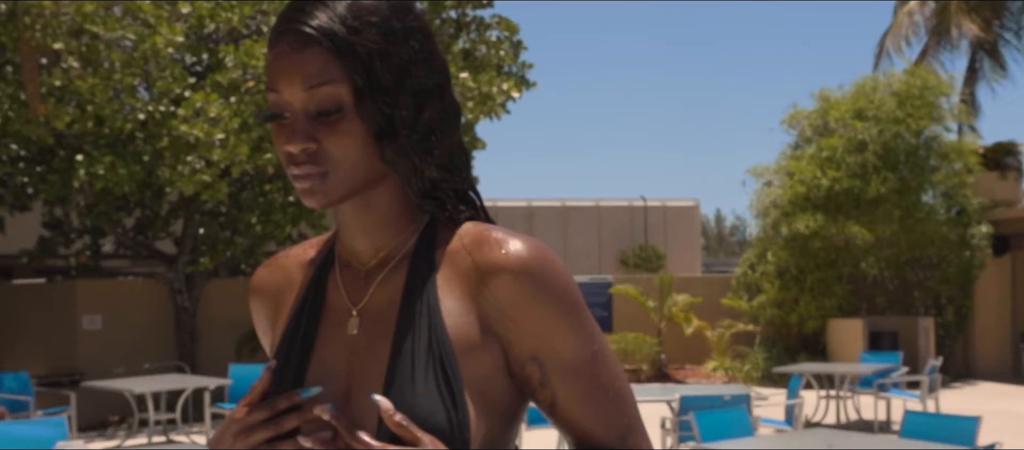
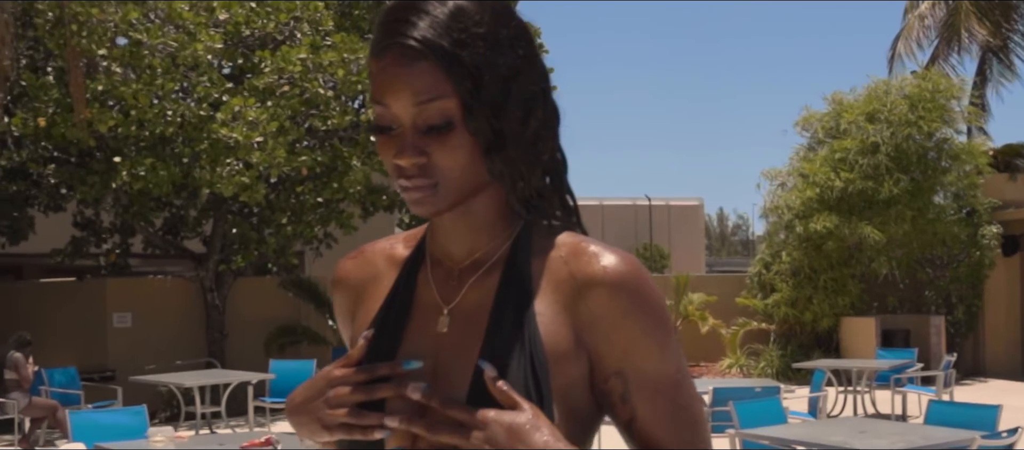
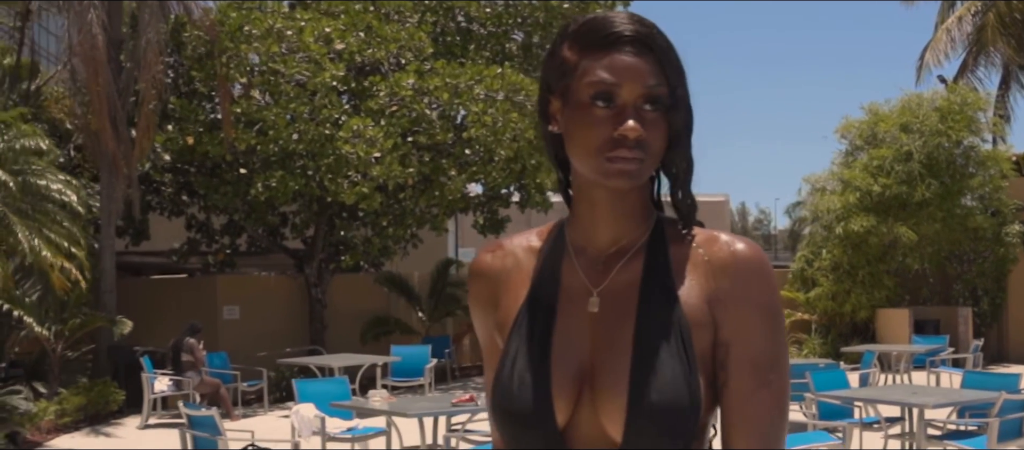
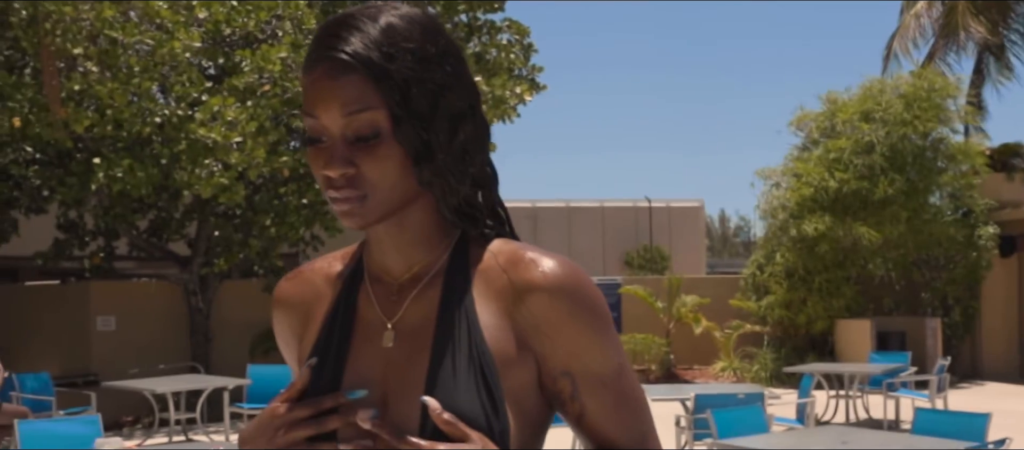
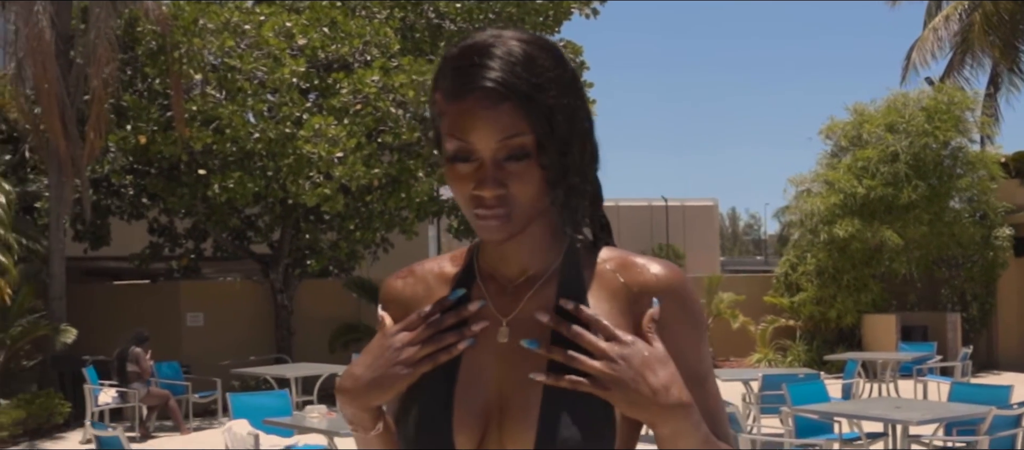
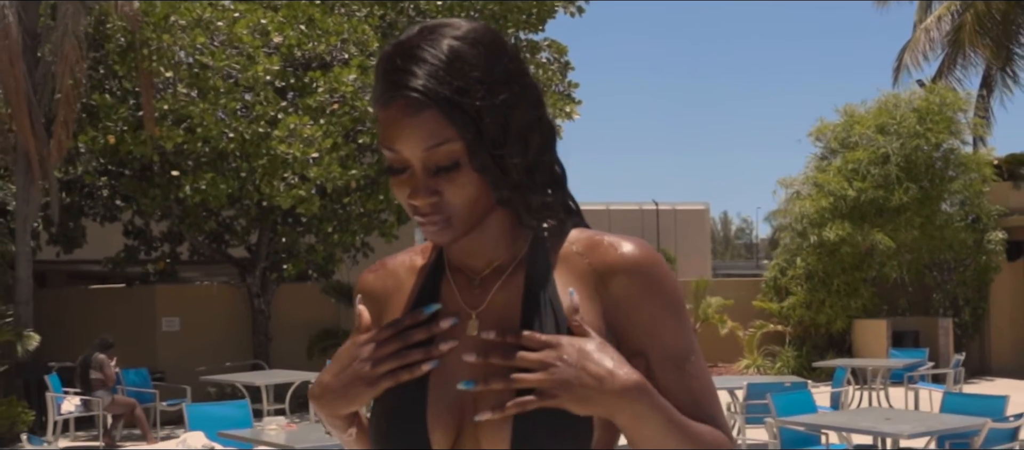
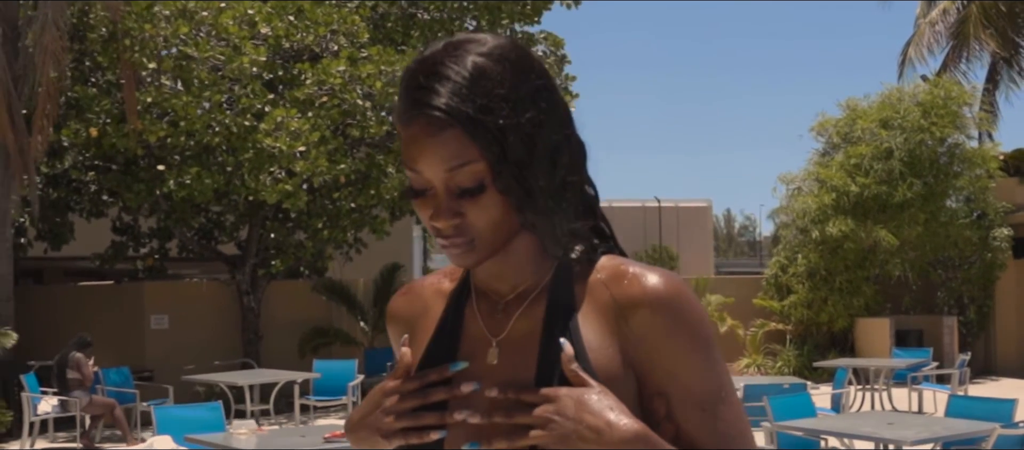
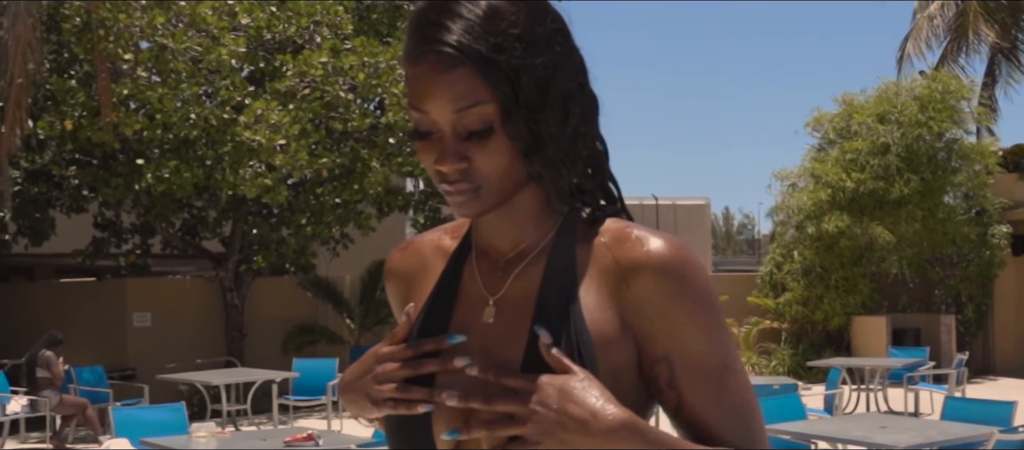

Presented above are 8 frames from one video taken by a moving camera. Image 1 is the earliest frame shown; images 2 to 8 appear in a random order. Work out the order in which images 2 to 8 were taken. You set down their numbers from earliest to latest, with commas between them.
4, 2, 8, 7, 6, 5, 3
